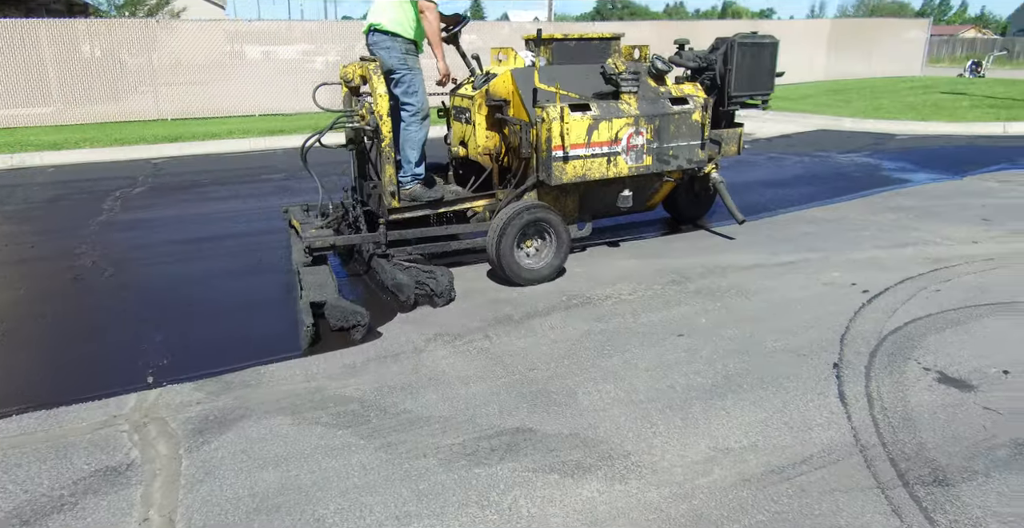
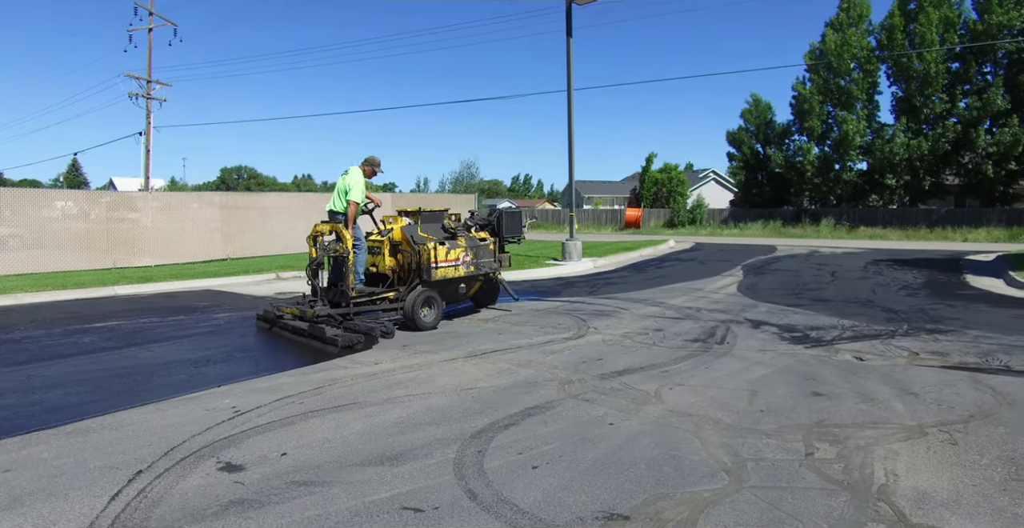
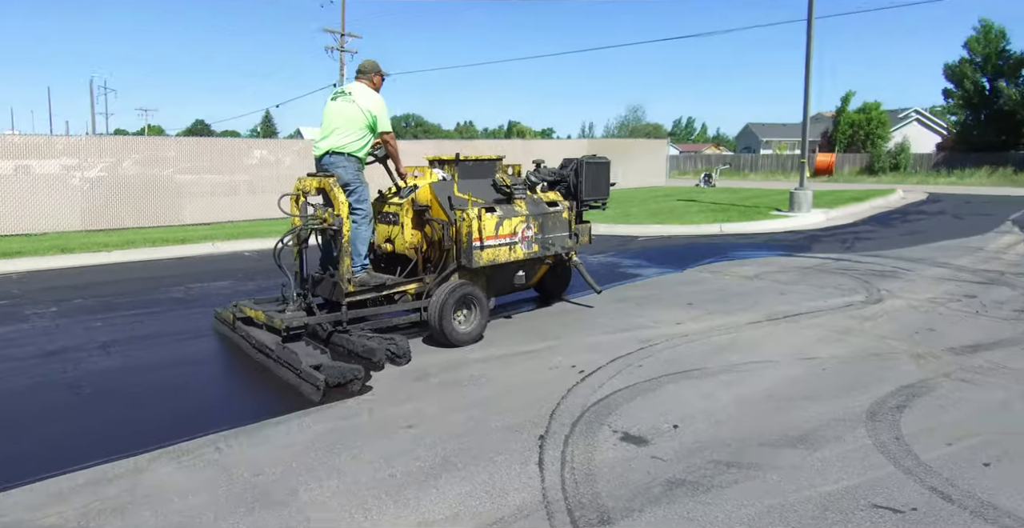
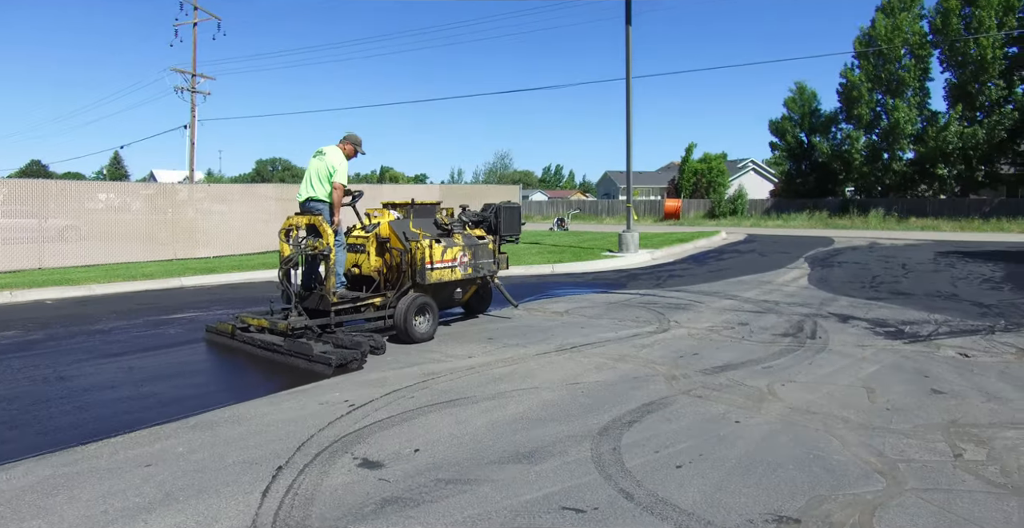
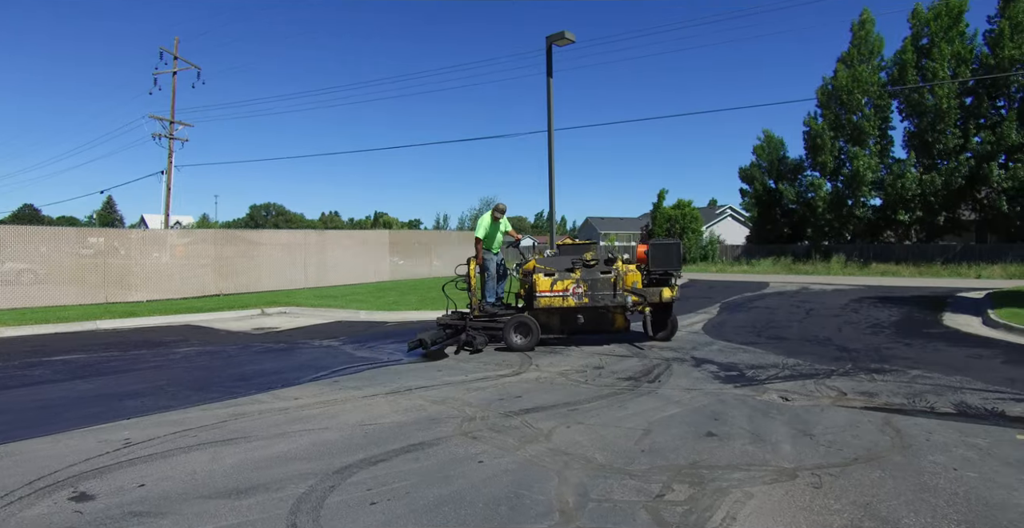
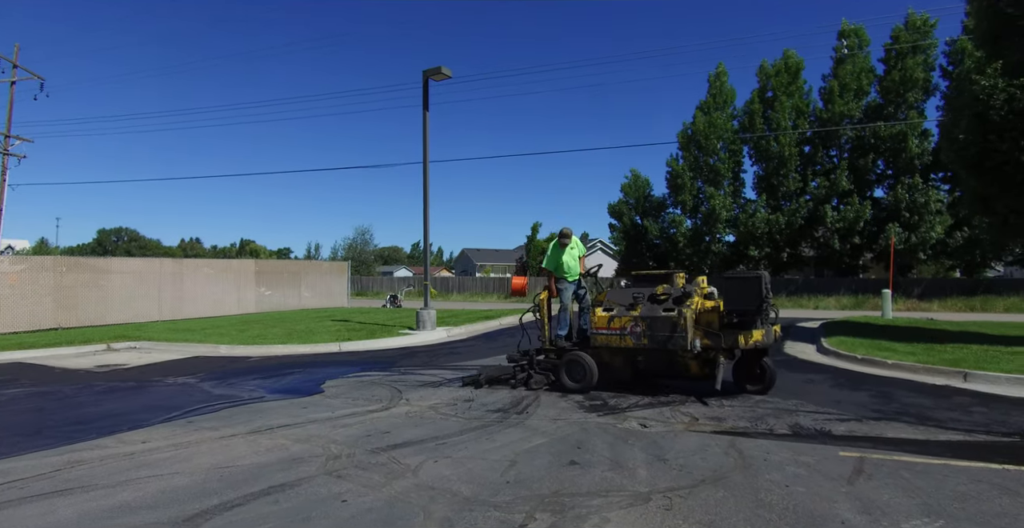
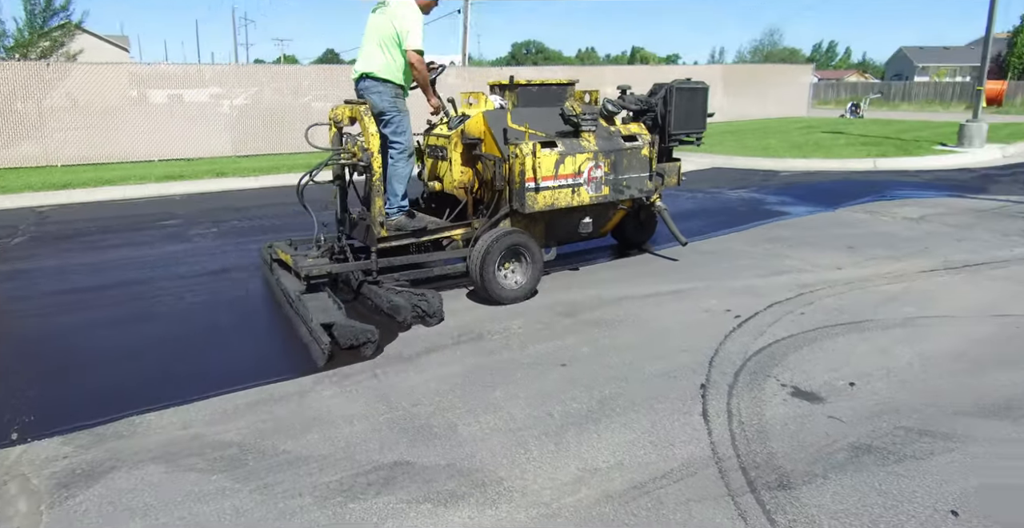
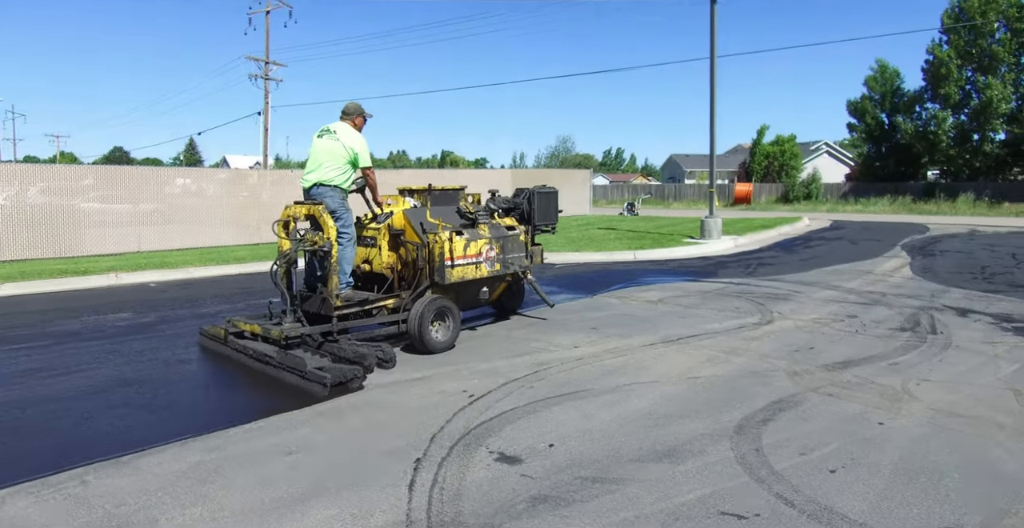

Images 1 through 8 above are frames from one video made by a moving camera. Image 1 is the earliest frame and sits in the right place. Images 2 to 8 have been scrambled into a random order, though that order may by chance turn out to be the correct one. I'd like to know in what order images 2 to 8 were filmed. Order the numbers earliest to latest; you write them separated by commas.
7, 3, 8, 4, 2, 5, 6
